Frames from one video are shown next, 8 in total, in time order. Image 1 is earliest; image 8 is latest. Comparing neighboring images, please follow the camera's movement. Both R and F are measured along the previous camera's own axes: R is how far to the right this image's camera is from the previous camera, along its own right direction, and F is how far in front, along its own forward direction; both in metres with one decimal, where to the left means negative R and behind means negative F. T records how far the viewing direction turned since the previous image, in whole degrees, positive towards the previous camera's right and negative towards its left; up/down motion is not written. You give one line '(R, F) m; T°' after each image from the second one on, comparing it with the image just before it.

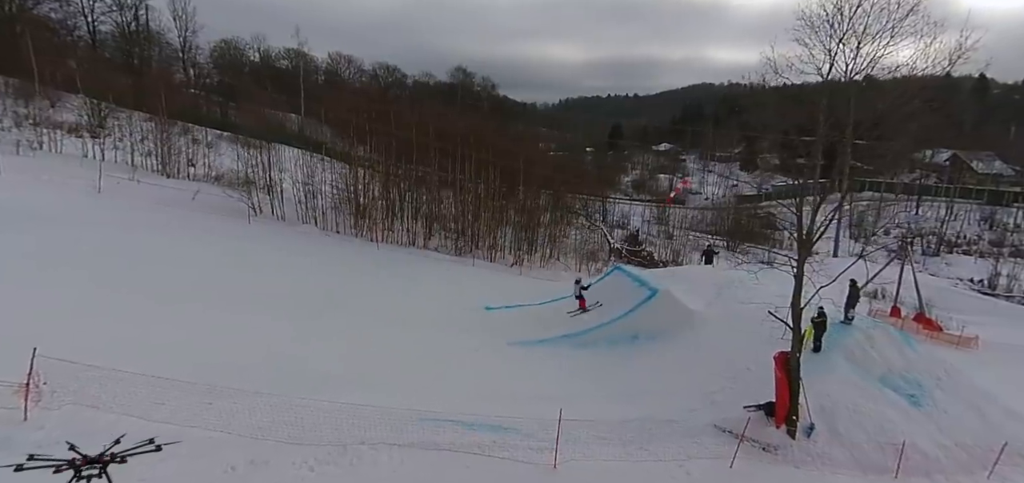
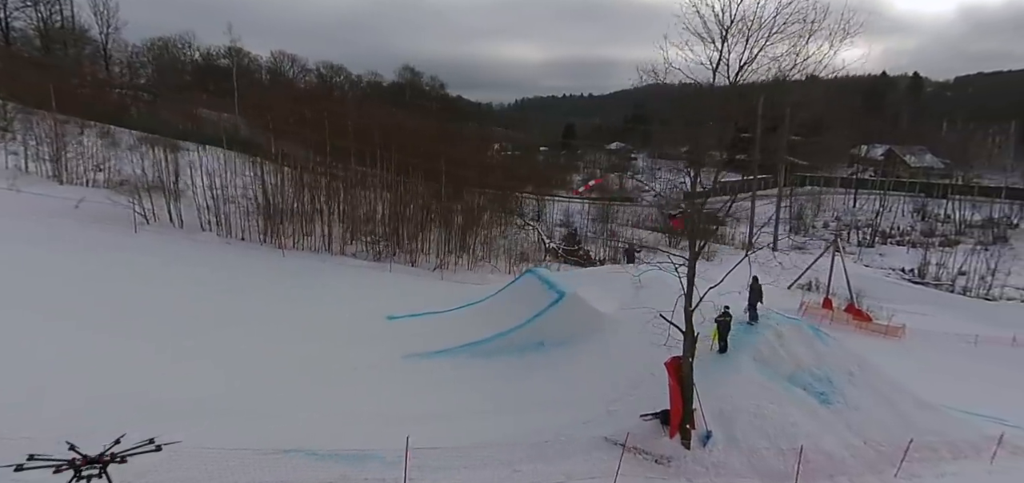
(+0.9, +0.5) m; +4°
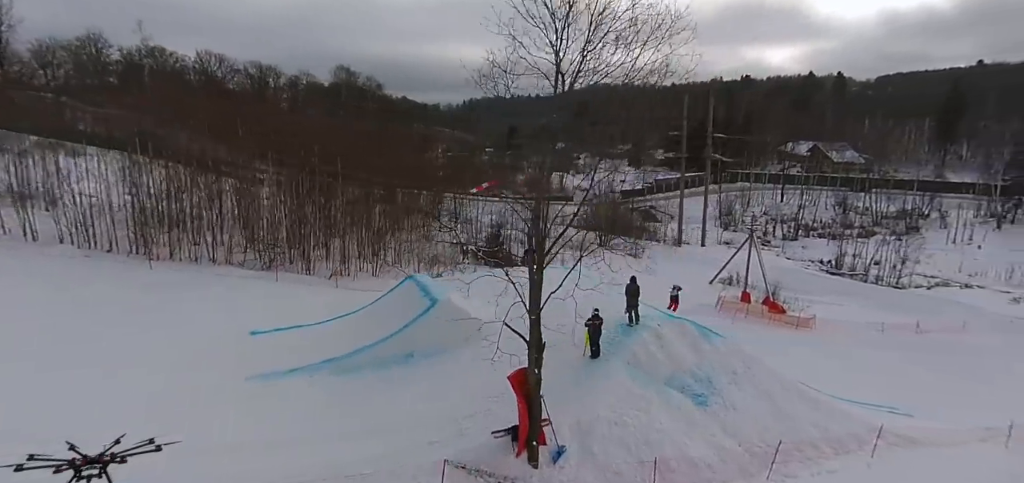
(+1.1, +0.4) m; +5°
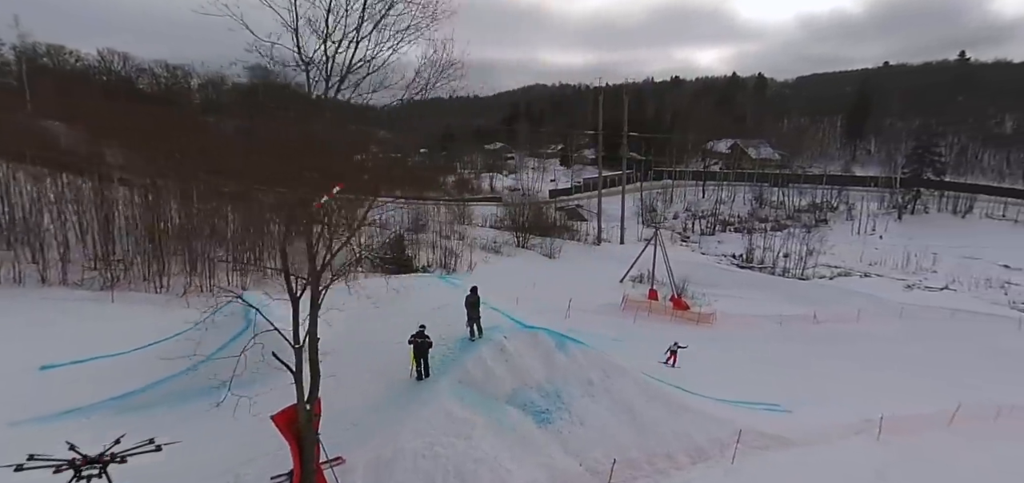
(+1.3, +0.5) m; +6°
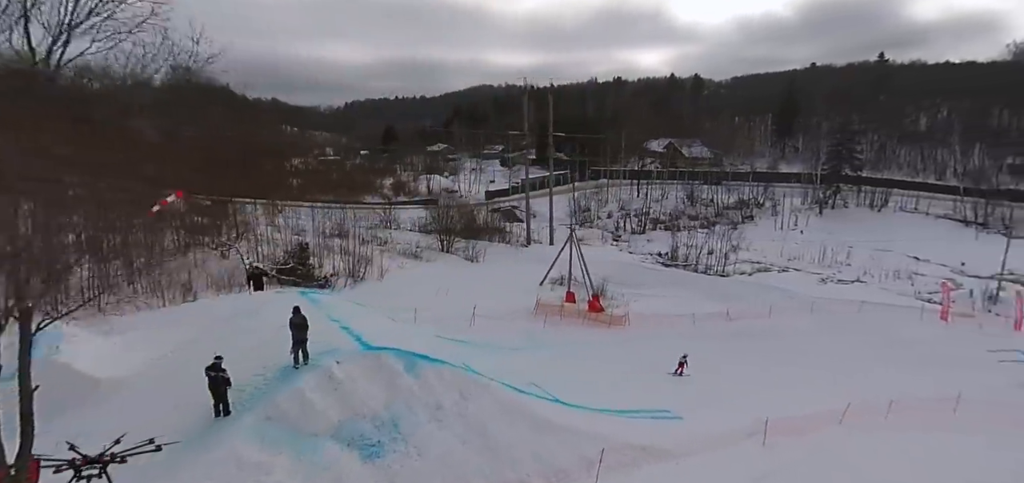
(+1.3, +0.5) m; +5°
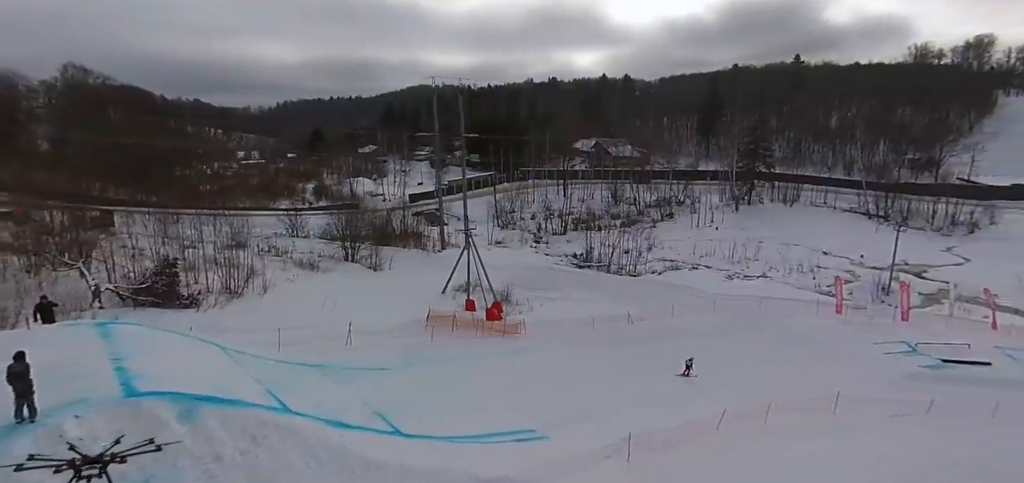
(+1.5, +0.7) m; +5°
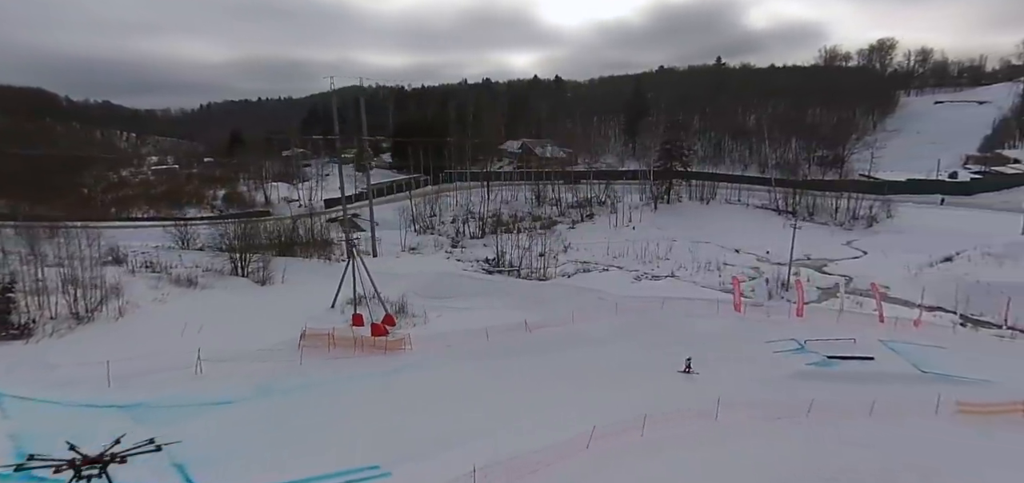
(+1.5, +0.7) m; +6°
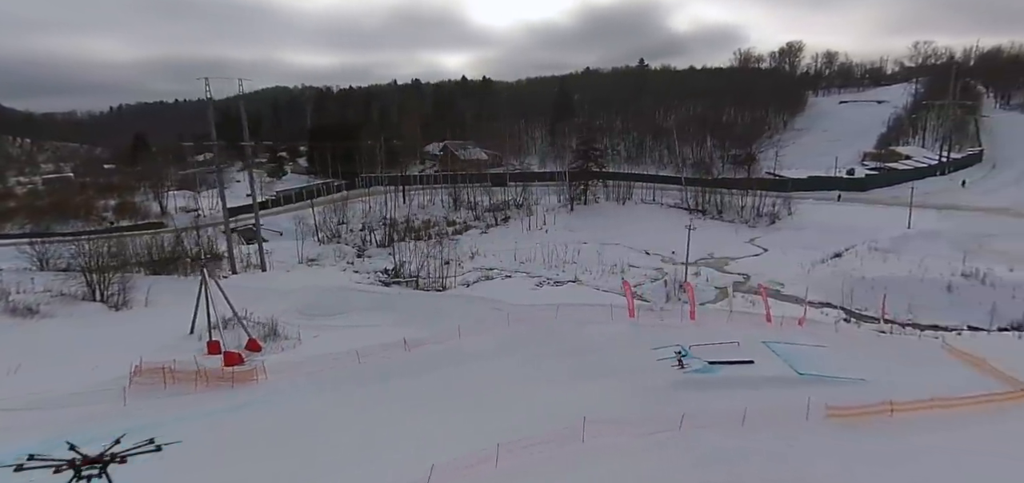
(+1.8, +0.7) m; +6°
